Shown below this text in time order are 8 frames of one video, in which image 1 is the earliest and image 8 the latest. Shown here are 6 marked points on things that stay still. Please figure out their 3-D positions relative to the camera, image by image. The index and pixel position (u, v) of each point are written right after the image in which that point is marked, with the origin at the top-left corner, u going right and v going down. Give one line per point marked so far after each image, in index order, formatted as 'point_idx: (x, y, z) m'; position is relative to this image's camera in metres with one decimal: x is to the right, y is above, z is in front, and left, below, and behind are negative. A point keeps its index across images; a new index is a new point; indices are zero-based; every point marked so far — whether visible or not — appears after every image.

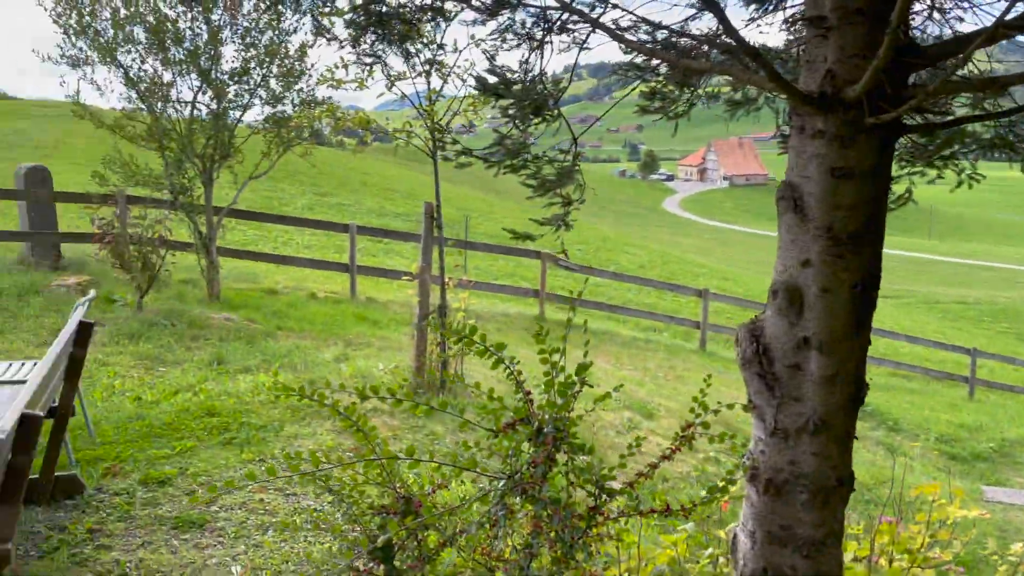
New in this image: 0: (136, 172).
0: (-3.6, +1.1, +8.1) m
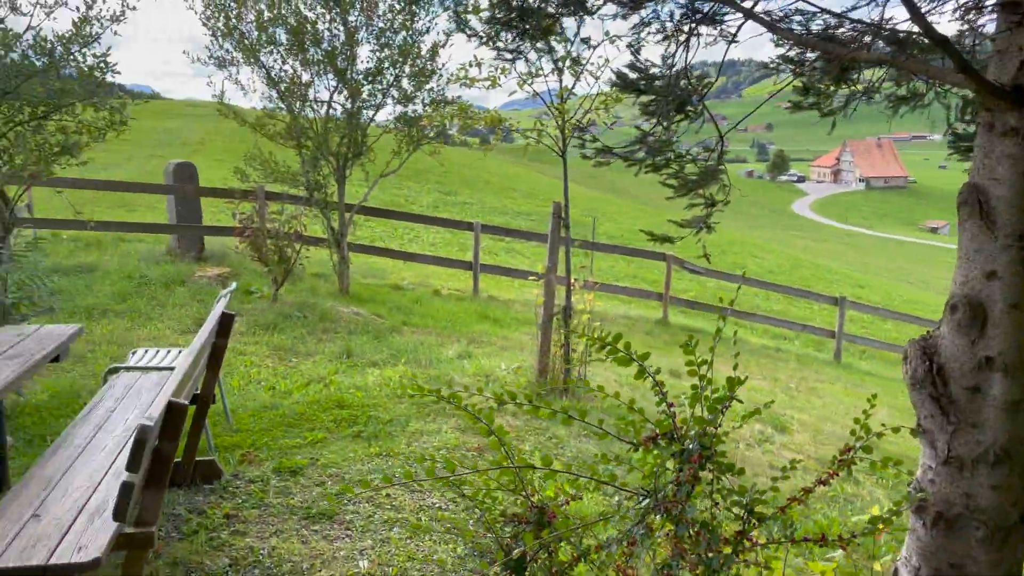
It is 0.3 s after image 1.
0: (-2.4, +1.2, +8.4) m
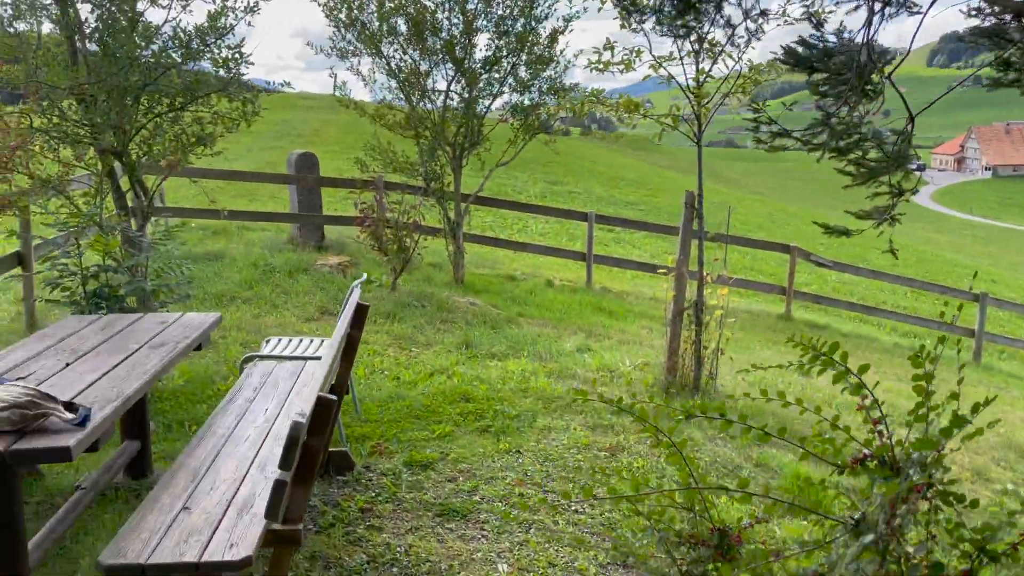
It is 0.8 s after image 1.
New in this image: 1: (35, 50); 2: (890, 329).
0: (-1.2, +1.3, +8.4) m
1: (-2.8, +1.4, +5.0) m
2: (+5.2, -0.6, +11.6) m
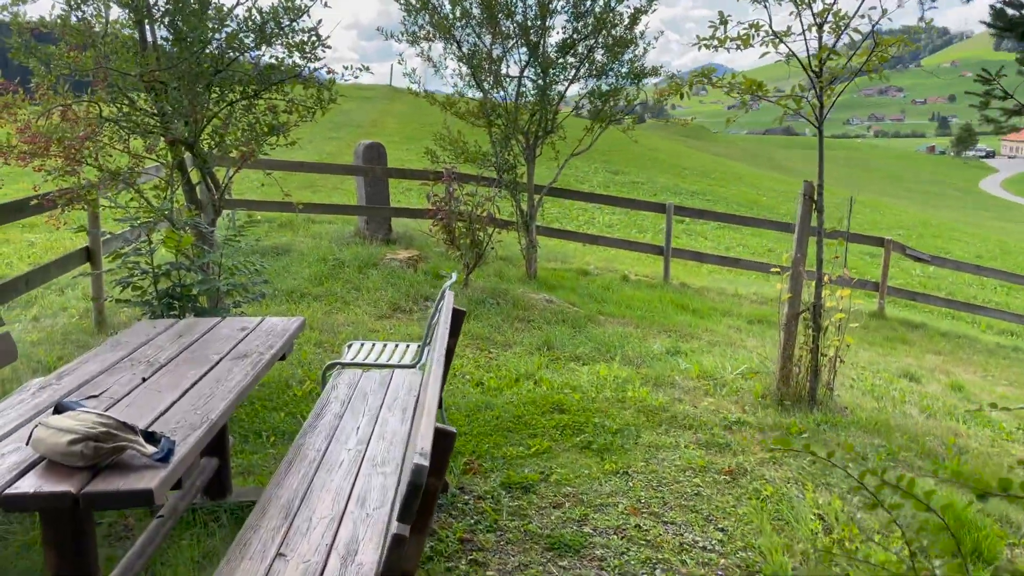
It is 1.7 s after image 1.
0: (-0.5, +1.3, +8.1) m
1: (-2.3, +1.4, +4.7) m
2: (+6.1, -0.5, +10.8) m
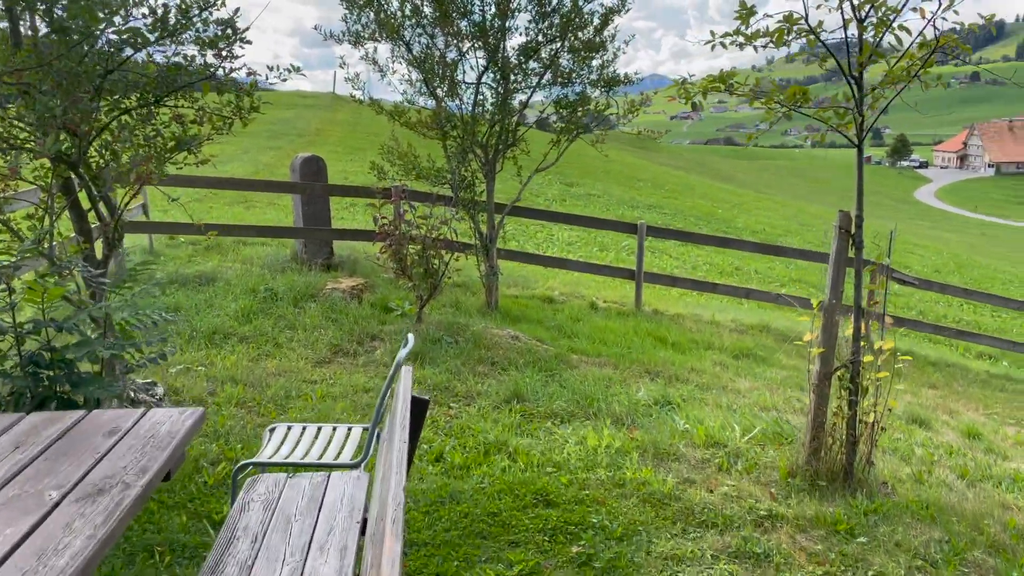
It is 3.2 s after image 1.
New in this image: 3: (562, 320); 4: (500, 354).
0: (-0.8, +1.1, +7.2) m
1: (-2.4, +1.2, +3.7) m
2: (+5.6, -0.8, +10.3) m
3: (+0.4, -0.3, +7.3) m
4: (-0.1, -0.5, +5.9) m
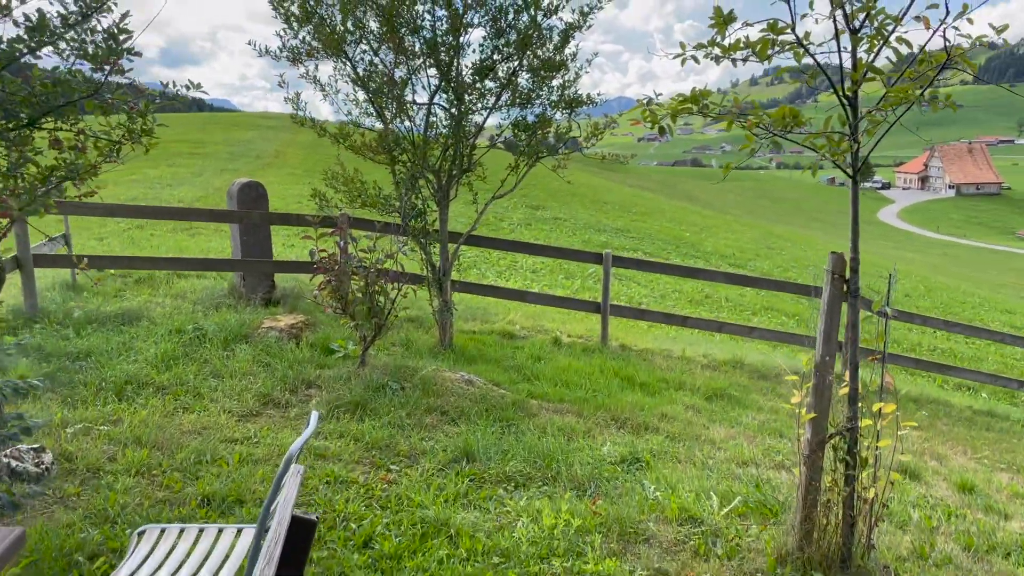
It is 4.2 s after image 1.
0: (-1.2, +0.8, +6.6) m
1: (-2.7, +0.9, +3.1) m
2: (+5.1, -1.1, +9.9) m
3: (+0.1, -0.6, +6.7) m
4: (-0.4, -0.7, +5.4) m
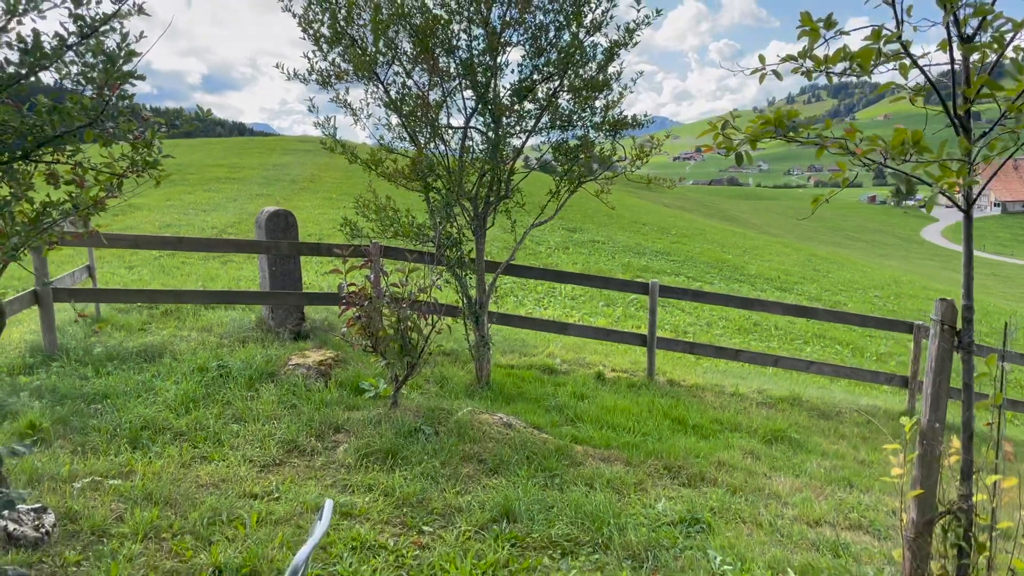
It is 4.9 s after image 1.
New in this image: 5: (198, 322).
0: (-0.9, +0.5, +6.3) m
1: (-2.5, +0.8, +2.8) m
2: (+5.5, -1.4, +9.3) m
3: (+0.4, -0.8, +6.3) m
4: (-0.1, -1.0, +5.0) m
5: (-2.7, -0.3, +7.3) m
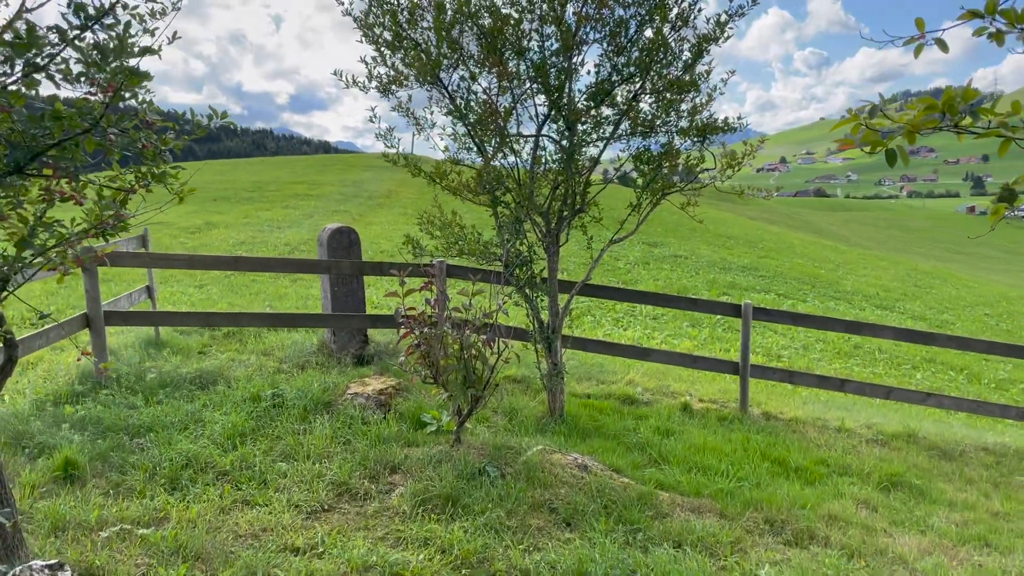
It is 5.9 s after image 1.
0: (-0.4, +0.4, +5.8) m
1: (-2.3, +0.7, +2.5) m
2: (+6.3, -1.6, +8.1) m
3: (+0.9, -1.0, +5.7) m
4: (+0.3, -1.1, +4.4) m
5: (-2.1, -0.5, +6.9) m
